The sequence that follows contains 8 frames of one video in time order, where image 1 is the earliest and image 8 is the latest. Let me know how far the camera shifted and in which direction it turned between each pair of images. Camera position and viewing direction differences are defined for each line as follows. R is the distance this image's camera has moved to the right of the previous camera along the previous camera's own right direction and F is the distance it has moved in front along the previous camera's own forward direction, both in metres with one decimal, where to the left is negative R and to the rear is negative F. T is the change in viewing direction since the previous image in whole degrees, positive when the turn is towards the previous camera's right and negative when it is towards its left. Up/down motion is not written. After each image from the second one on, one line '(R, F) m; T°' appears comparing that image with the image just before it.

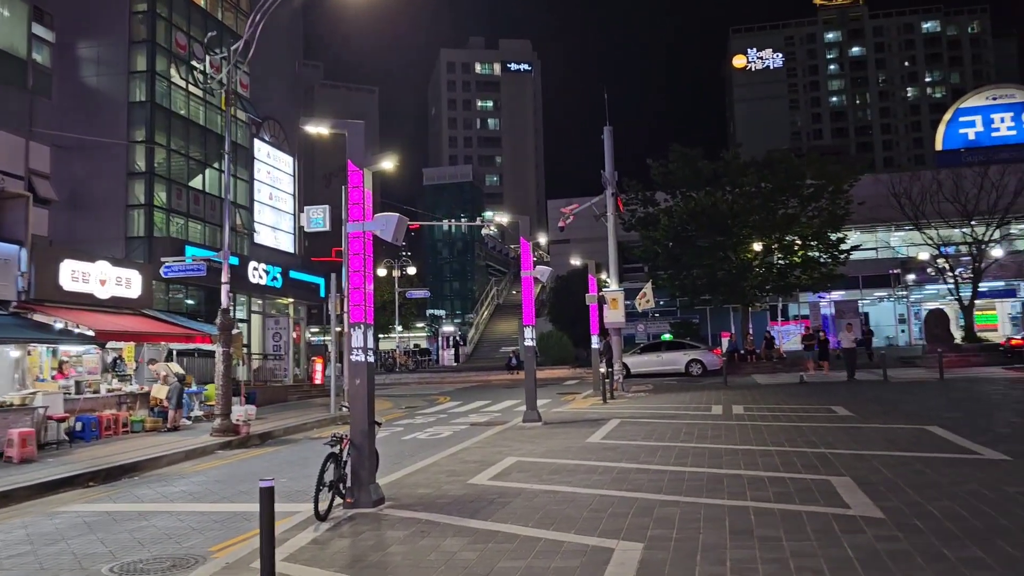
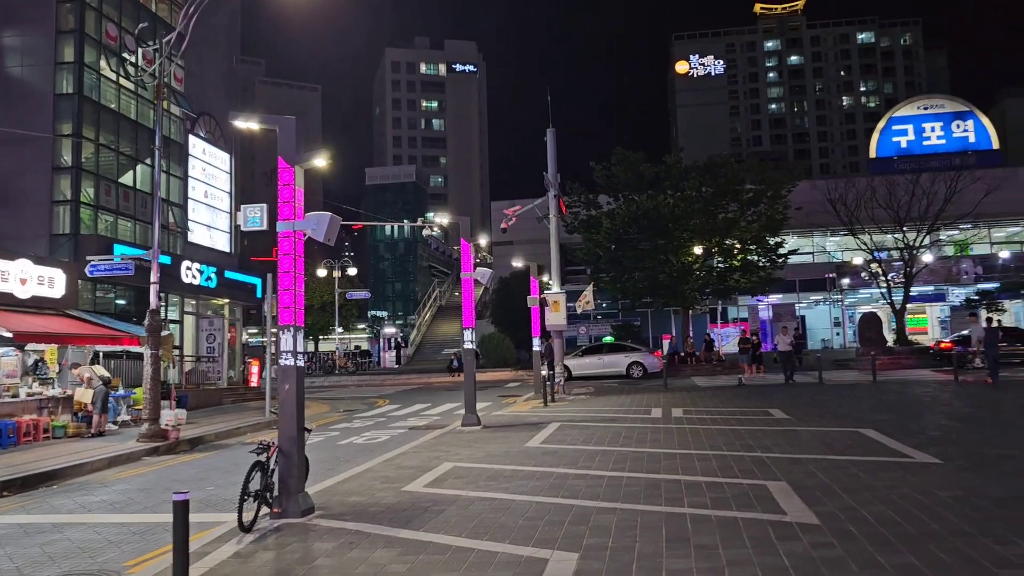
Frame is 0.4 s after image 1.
(+0.1, +0.2) m; +4°
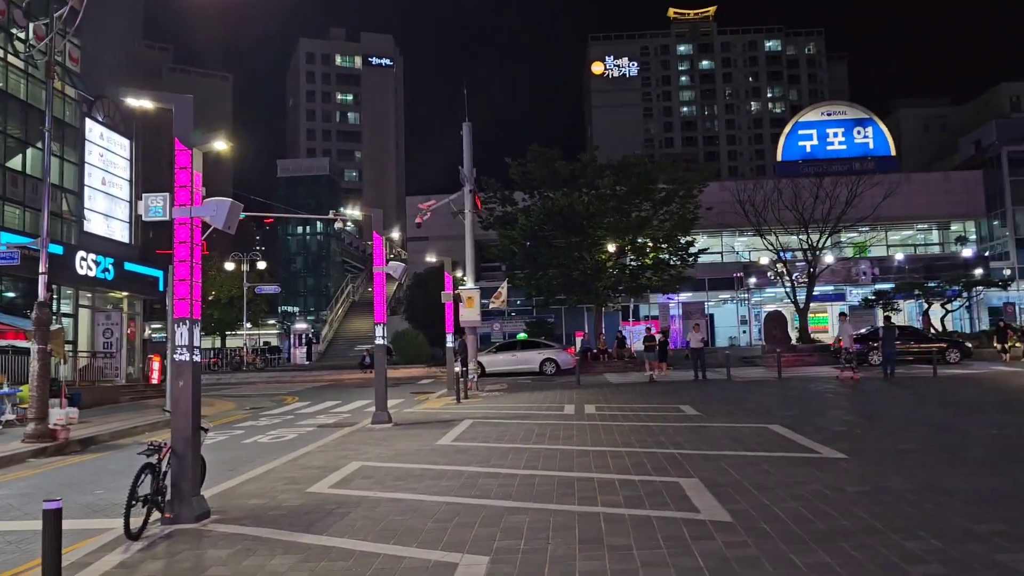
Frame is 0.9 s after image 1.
(0.0, +0.2) m; +6°
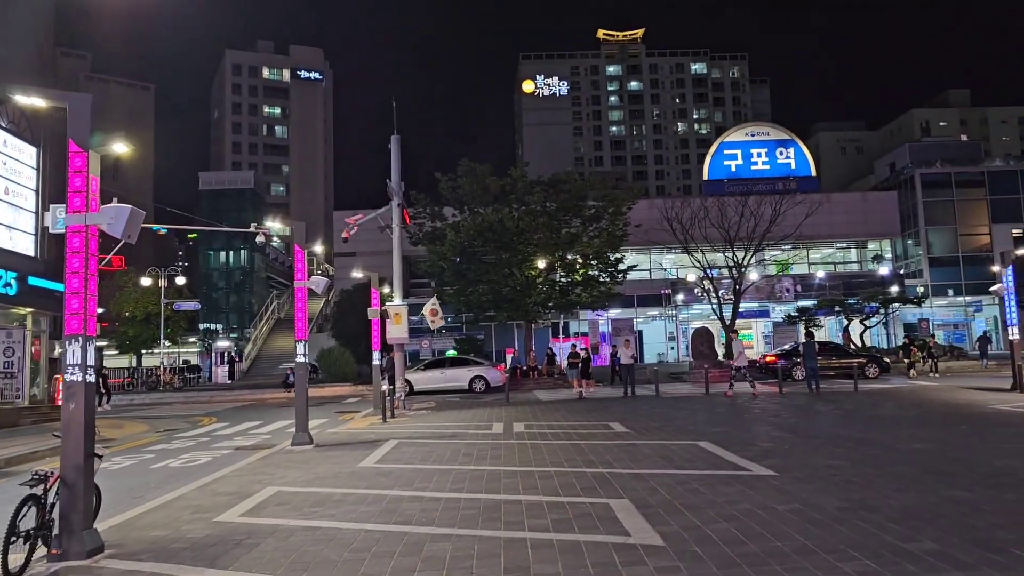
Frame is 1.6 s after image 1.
(+0.1, +0.3) m; +5°
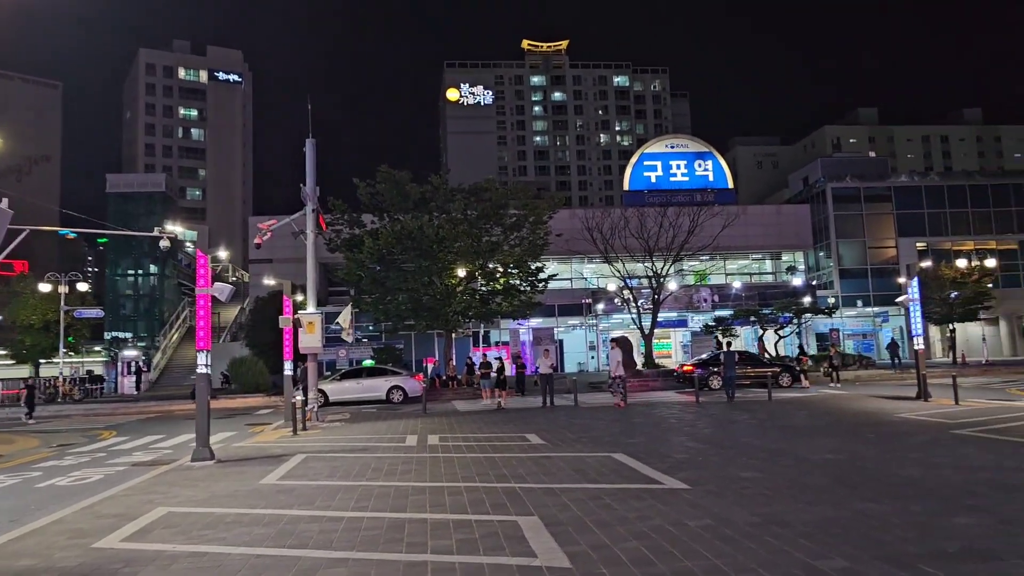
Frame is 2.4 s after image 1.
(+0.2, +0.3) m; +5°
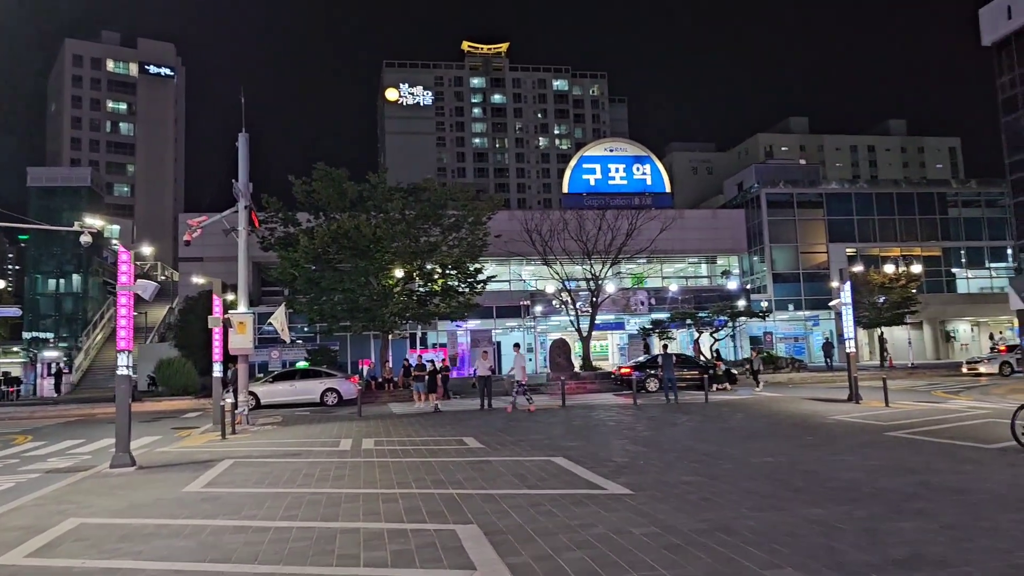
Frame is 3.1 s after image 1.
(0.0, +0.3) m; +4°
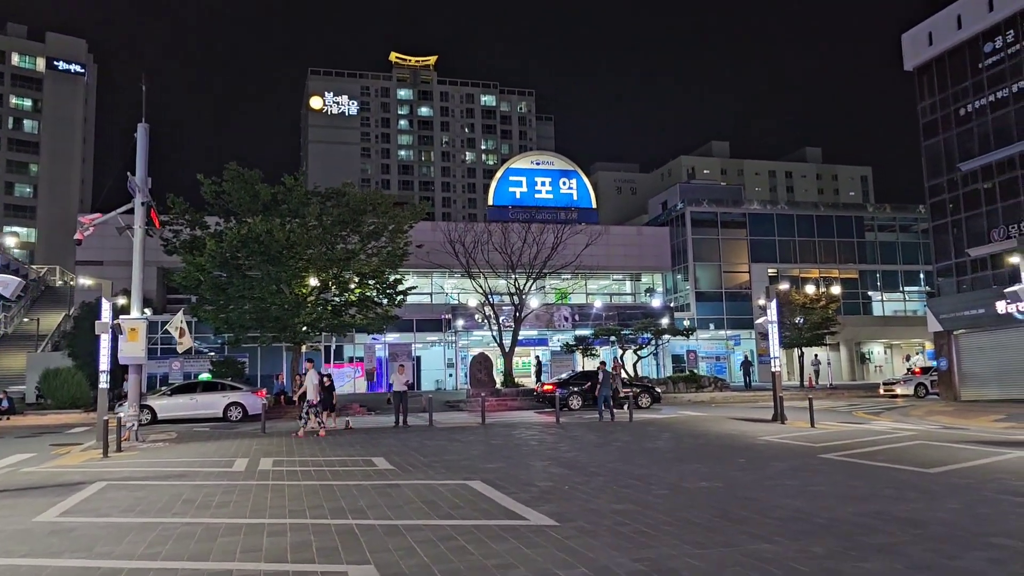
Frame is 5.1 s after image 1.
(+0.1, +1.1) m; +5°
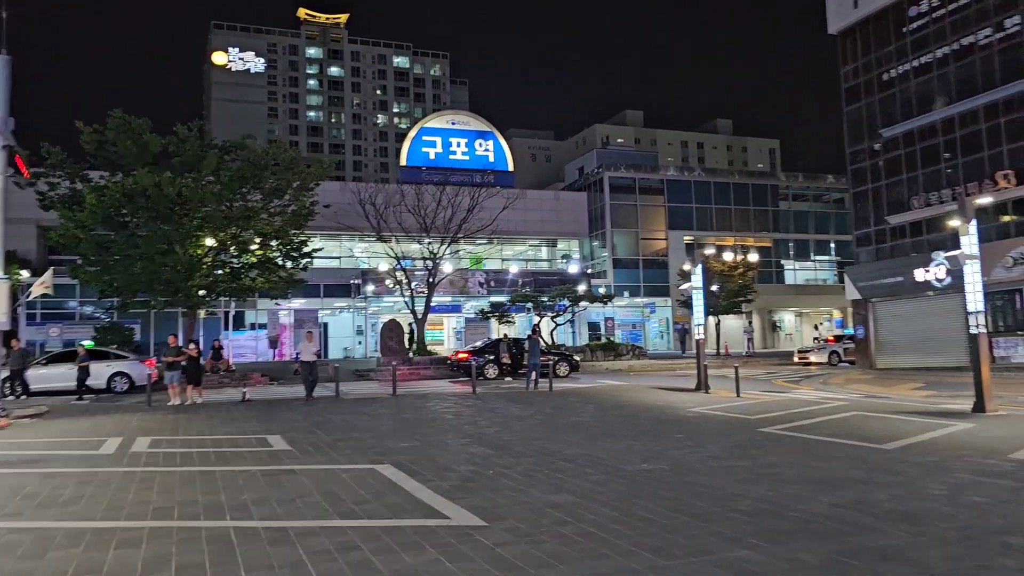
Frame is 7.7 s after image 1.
(0.0, +1.4) m; +6°
